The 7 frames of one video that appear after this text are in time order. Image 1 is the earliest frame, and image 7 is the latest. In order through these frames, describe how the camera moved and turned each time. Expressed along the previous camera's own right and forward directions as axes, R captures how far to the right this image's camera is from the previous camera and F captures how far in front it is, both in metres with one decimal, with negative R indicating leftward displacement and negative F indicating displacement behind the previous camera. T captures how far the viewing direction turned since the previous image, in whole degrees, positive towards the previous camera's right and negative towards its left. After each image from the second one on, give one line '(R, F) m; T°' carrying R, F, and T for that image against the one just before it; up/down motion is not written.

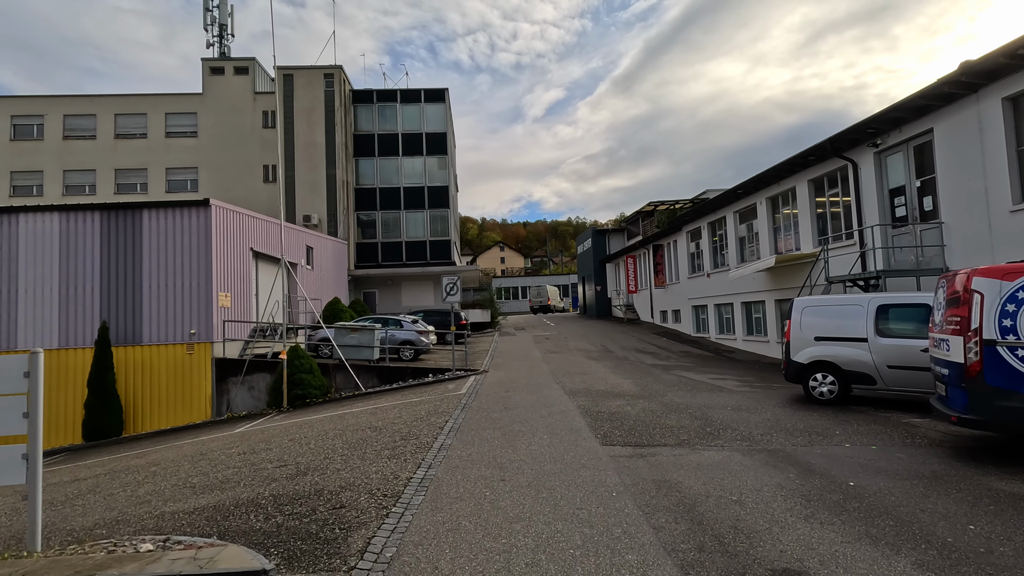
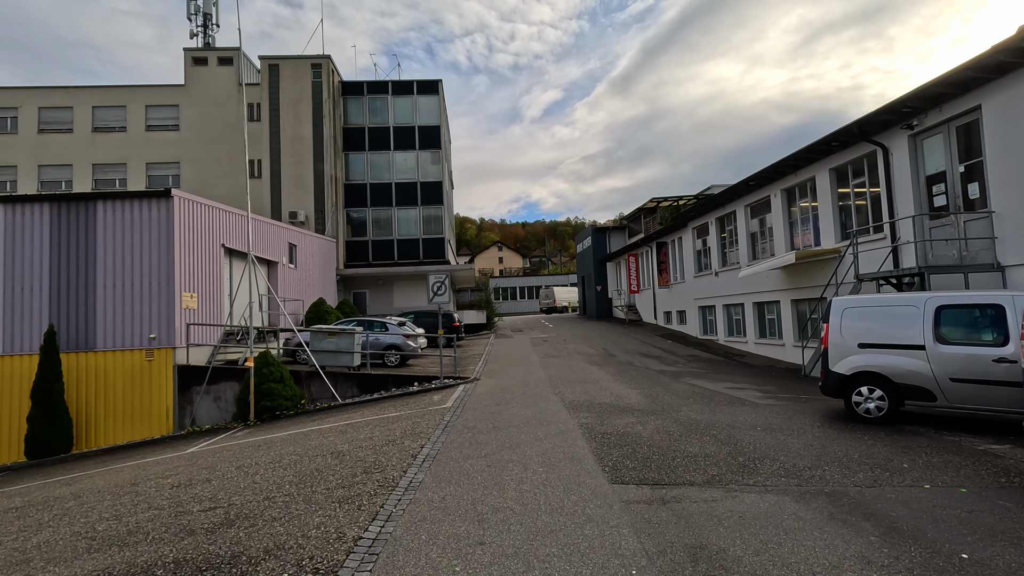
(+0.1, +1.4) m; 0°
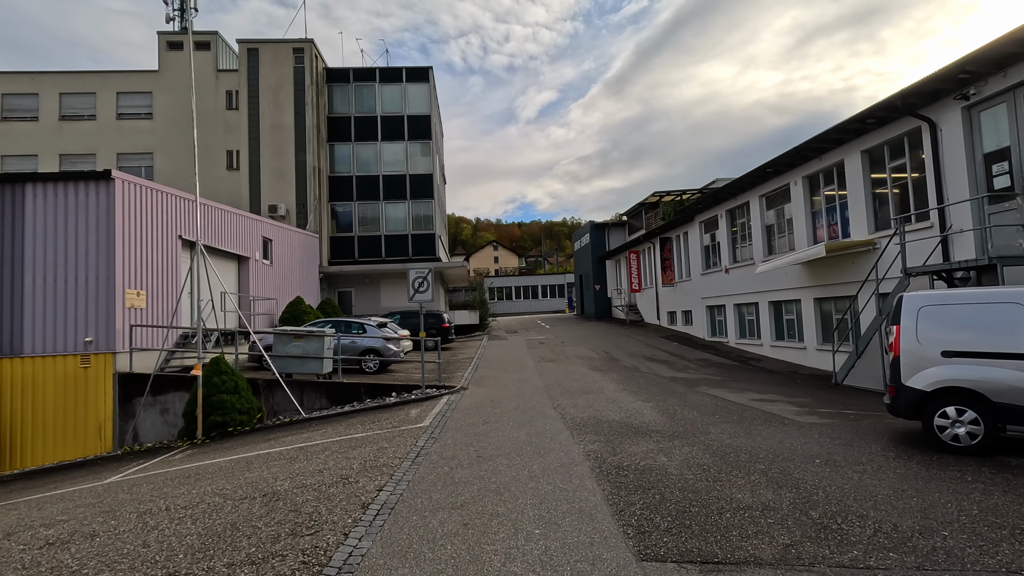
(+0.1, +1.7) m; 0°
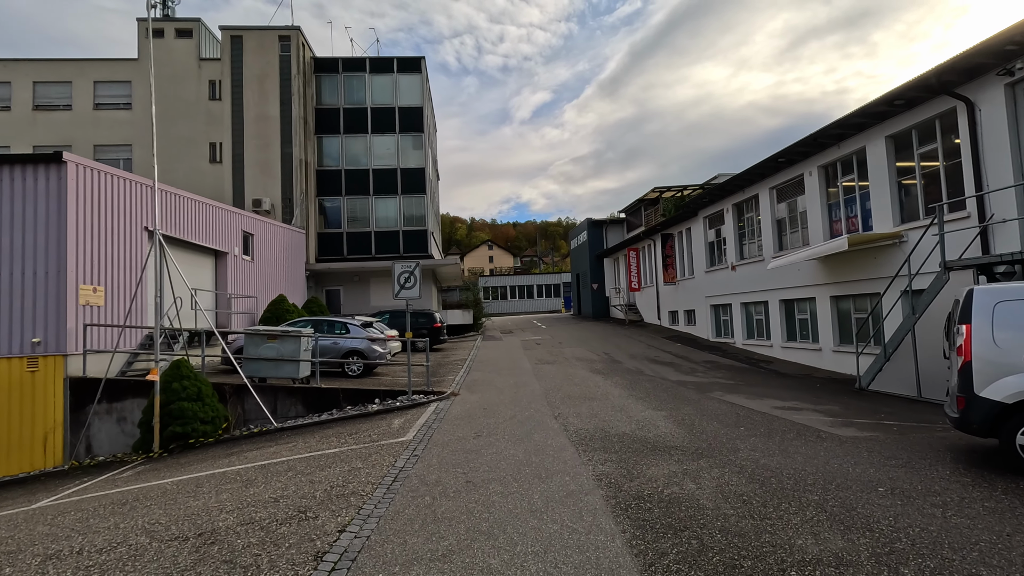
(0.0, +1.1) m; +1°
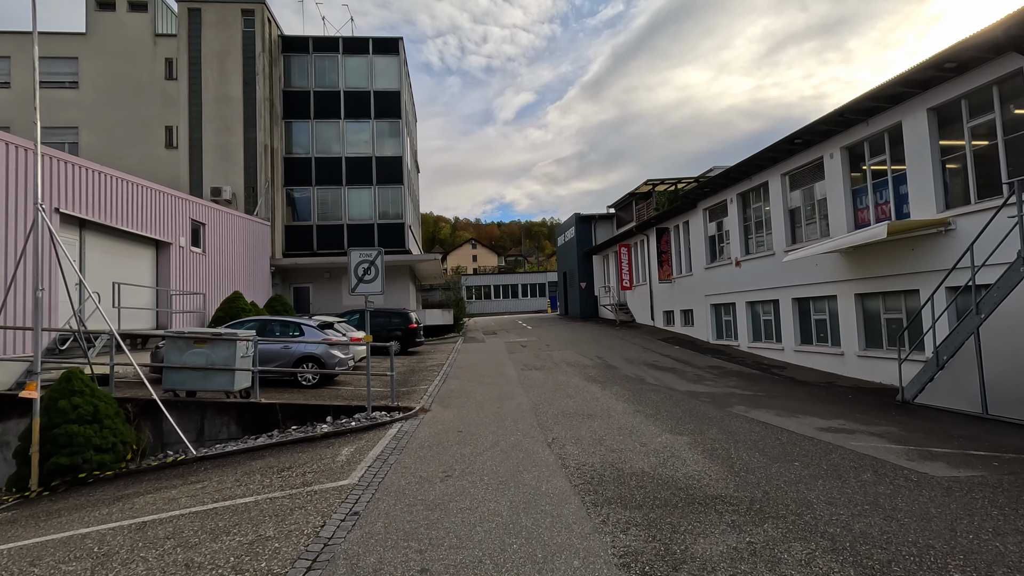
(0.0, +1.8) m; +2°
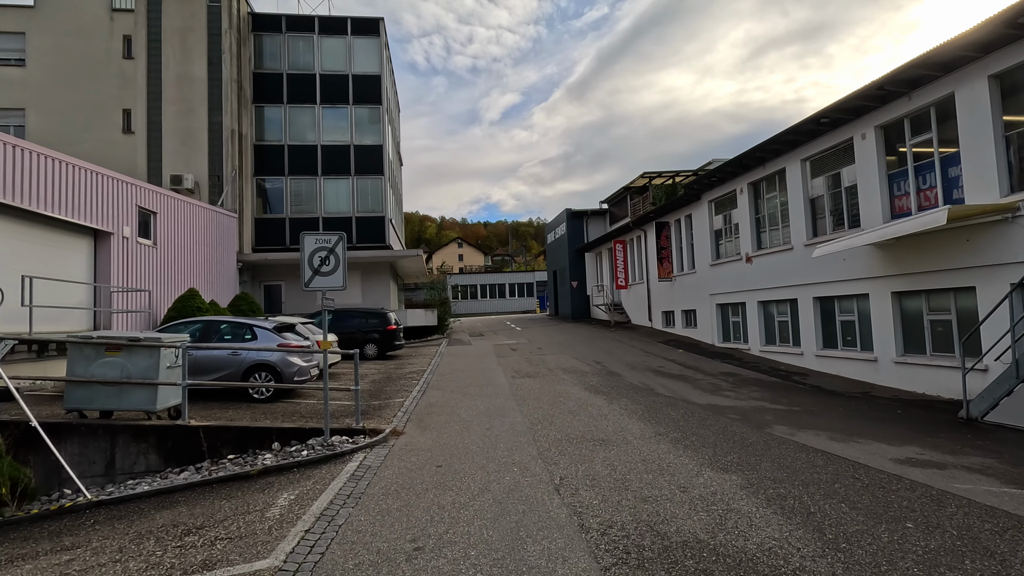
(-0.1, +1.7) m; +2°
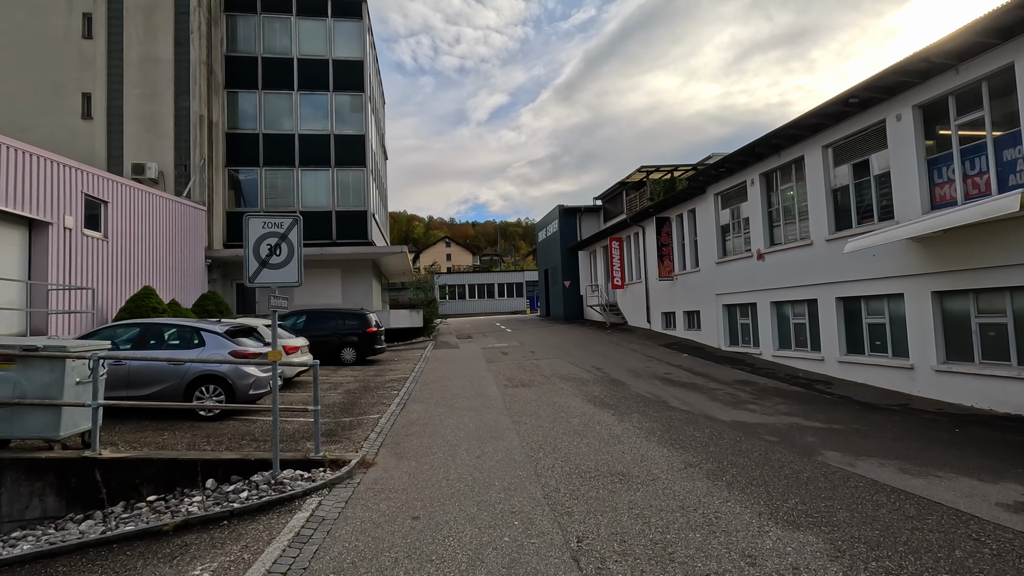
(-0.1, +1.4) m; +1°
